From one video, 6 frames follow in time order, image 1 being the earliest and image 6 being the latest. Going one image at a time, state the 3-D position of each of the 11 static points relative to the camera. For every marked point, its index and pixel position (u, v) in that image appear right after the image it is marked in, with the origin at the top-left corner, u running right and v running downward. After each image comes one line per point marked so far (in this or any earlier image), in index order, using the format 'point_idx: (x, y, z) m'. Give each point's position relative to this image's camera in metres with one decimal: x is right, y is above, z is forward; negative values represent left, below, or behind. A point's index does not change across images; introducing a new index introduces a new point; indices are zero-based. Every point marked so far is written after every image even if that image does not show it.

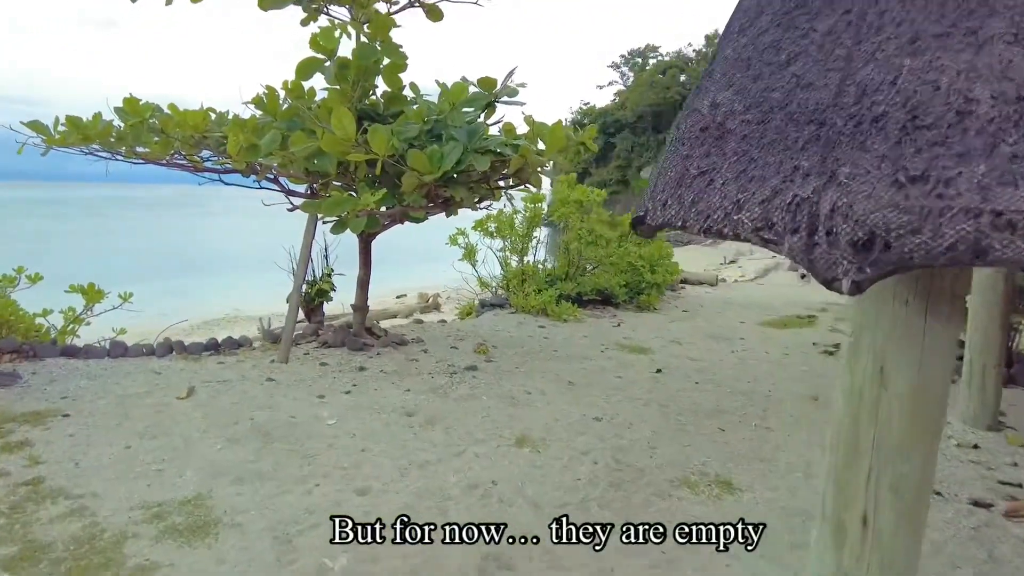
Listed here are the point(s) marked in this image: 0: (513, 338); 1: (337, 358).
0: (0.0, -0.4, +5.3) m
1: (-1.2, -0.5, +4.5) m
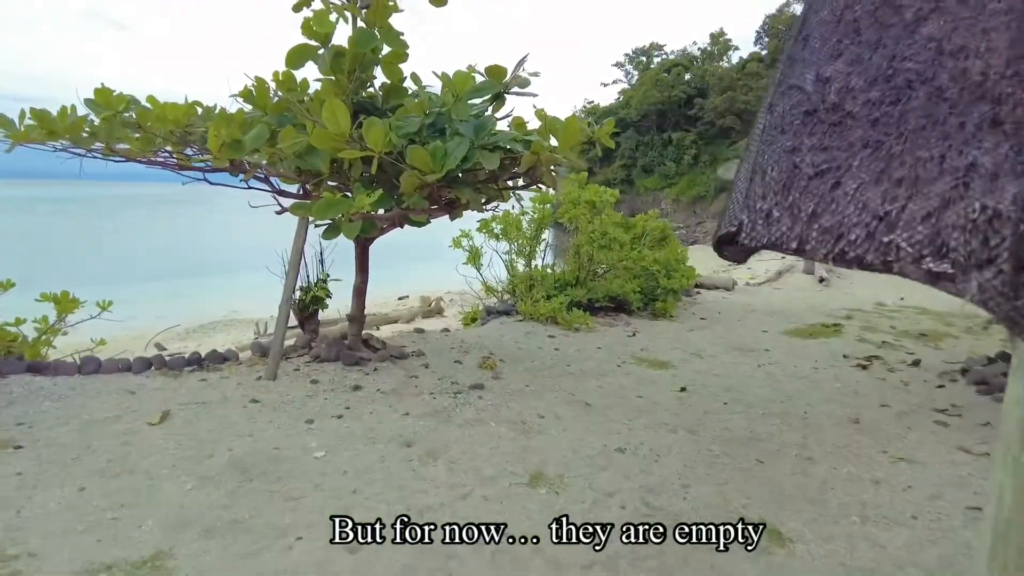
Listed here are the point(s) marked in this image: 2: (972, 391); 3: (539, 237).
0: (+0.1, -0.5, +5.0) m
1: (-1.1, -0.5, +4.1) m
2: (+3.2, -0.7, +4.6) m
3: (+0.3, +0.5, +6.9) m
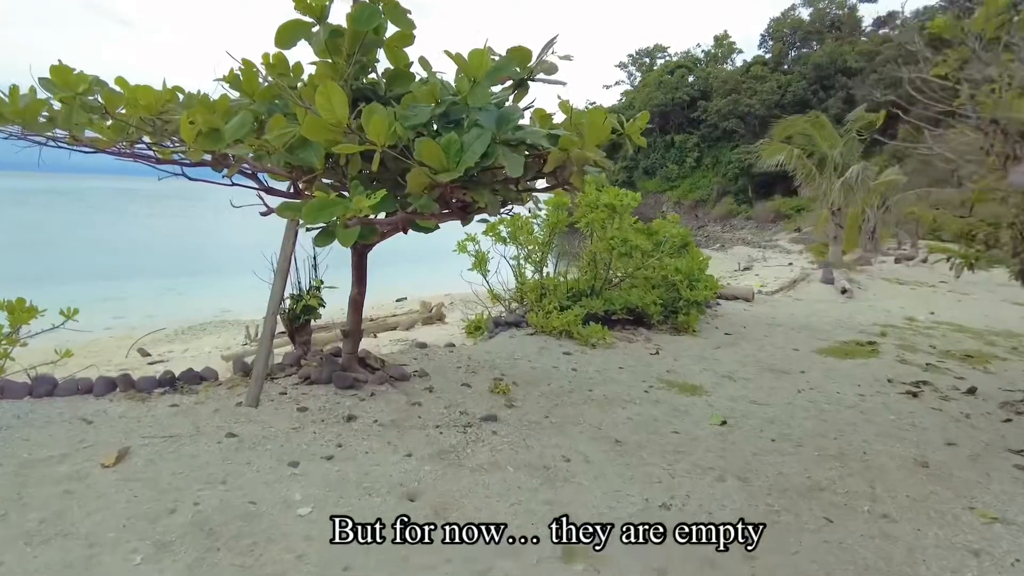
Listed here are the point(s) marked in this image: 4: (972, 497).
0: (+0.2, -0.6, +4.4) m
1: (-1.0, -0.6, +3.6) m
2: (+3.3, -0.9, +4.1) m
3: (+0.4, +0.4, +6.4) m
4: (+2.1, -0.9, +3.0) m
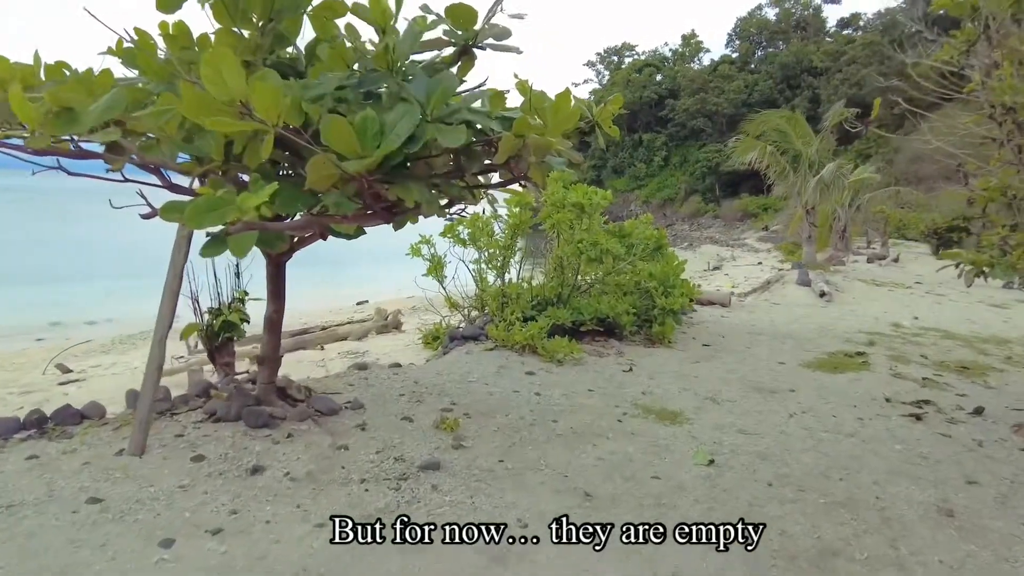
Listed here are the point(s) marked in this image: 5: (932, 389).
0: (-0.1, -0.6, +3.8) m
1: (-1.3, -0.7, +2.9) m
2: (+3.0, -0.9, +3.6) m
3: (0.0, +0.4, +5.8) m
4: (+1.9, -1.0, +2.5) m
5: (+3.0, -0.7, +4.7) m
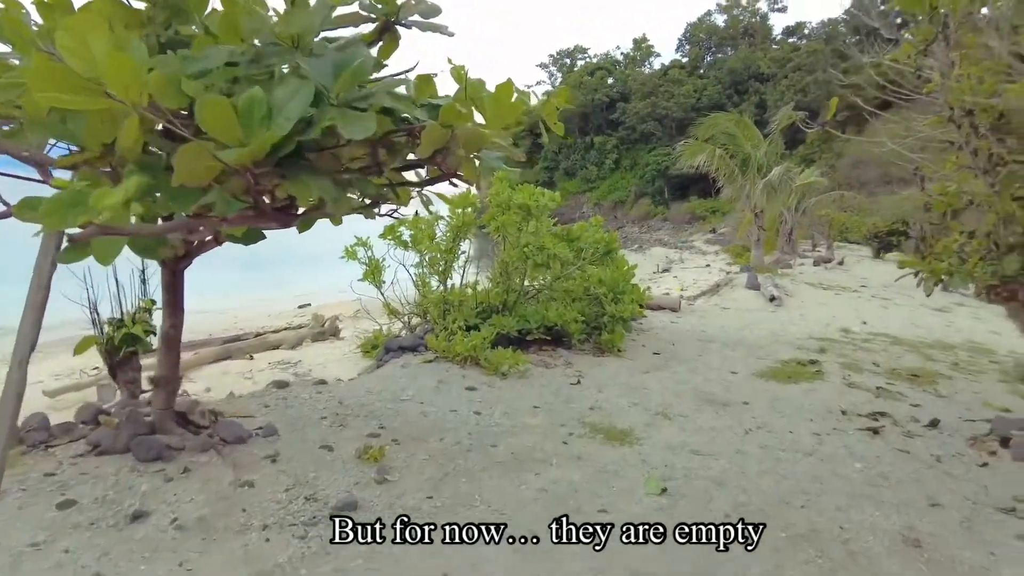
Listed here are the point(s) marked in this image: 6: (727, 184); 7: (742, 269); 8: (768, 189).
0: (-0.4, -0.7, +3.5) m
1: (-1.5, -0.7, +2.5) m
2: (+2.7, -1.0, +3.5) m
3: (-0.4, +0.3, +5.4) m
4: (+1.6, -1.1, +2.3) m
5: (+2.6, -0.8, +4.6) m
6: (+4.5, +2.2, +13.9) m
7: (+4.7, +0.4, +13.5) m
8: (+5.1, +2.0, +13.3) m
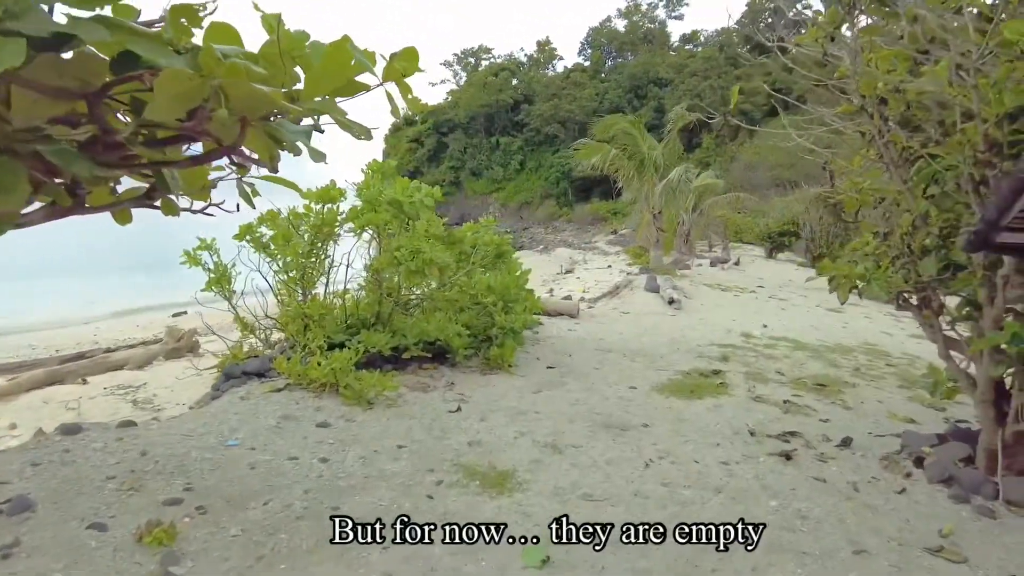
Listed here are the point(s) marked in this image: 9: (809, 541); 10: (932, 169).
0: (-1.0, -0.8, +2.7) m
1: (-2.0, -0.8, +1.6) m
2: (+2.1, -1.0, +3.1) m
3: (-1.3, +0.2, +4.6) m
4: (+1.2, -1.1, +1.8) m
5: (+1.8, -0.8, +4.2) m
6: (+2.4, +2.1, +13.7) m
7: (+2.6, +0.4, +13.4) m
8: (+3.1, +1.9, +13.3) m
9: (+1.2, -1.0, +2.6) m
10: (+2.0, +0.6, +3.1) m
